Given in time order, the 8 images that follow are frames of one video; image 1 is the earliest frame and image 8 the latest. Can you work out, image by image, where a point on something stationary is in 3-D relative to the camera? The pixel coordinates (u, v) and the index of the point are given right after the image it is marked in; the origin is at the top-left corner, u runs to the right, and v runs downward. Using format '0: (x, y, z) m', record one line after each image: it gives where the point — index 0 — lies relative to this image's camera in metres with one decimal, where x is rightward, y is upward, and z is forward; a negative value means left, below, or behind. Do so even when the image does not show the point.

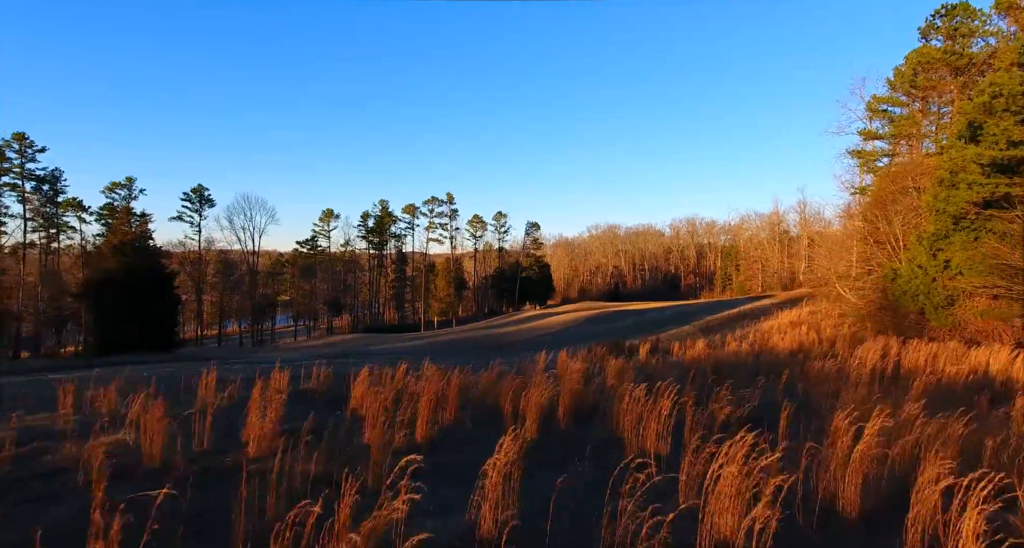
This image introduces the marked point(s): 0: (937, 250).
0: (+13.0, +0.8, +17.5) m
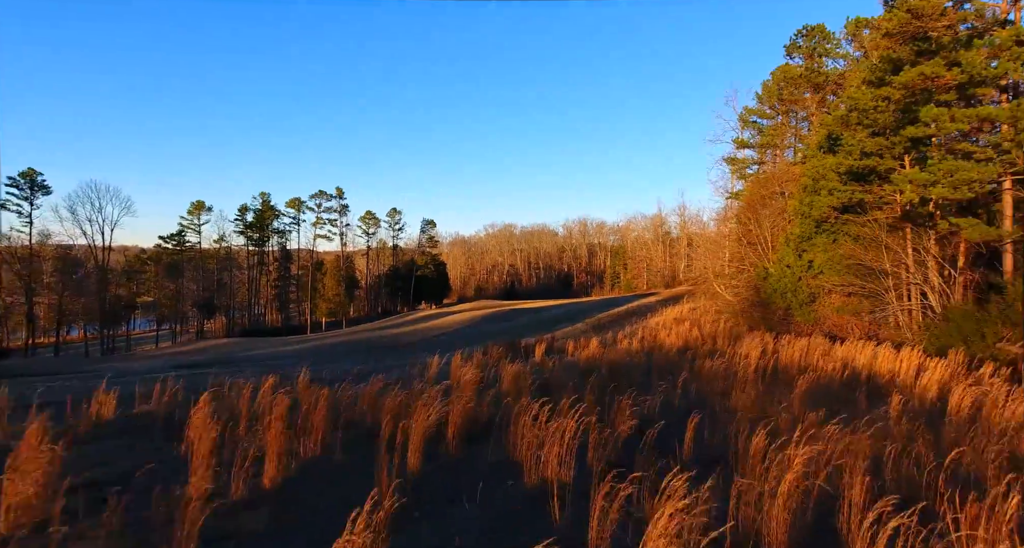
0: (+9.5, +0.8, +18.7) m
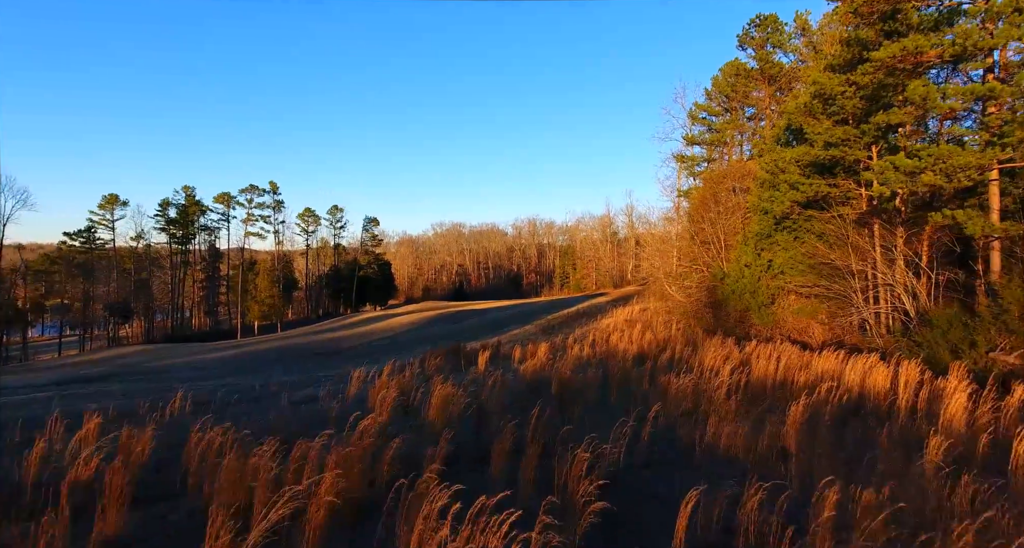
0: (+7.7, +0.8, +17.6) m
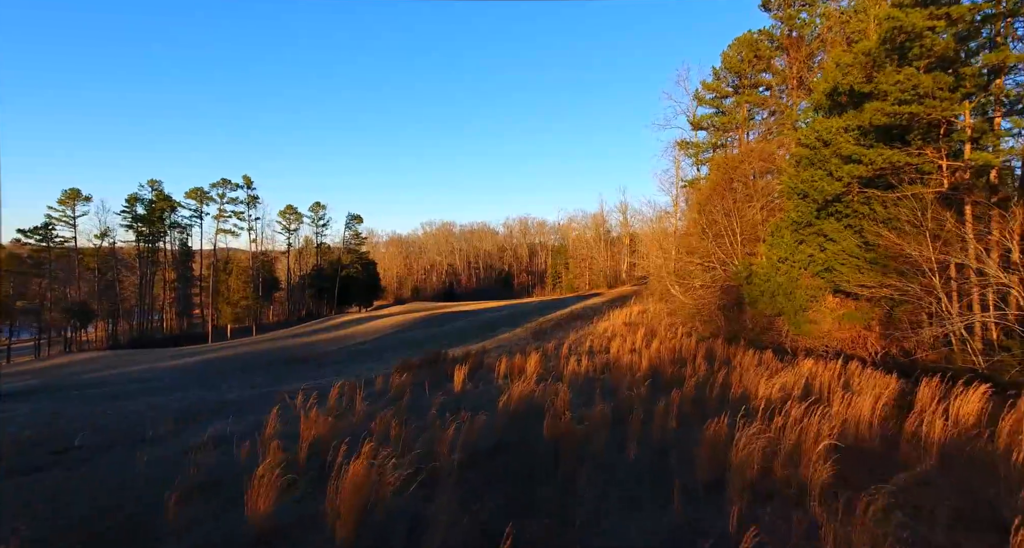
0: (+7.2, +0.9, +14.3) m
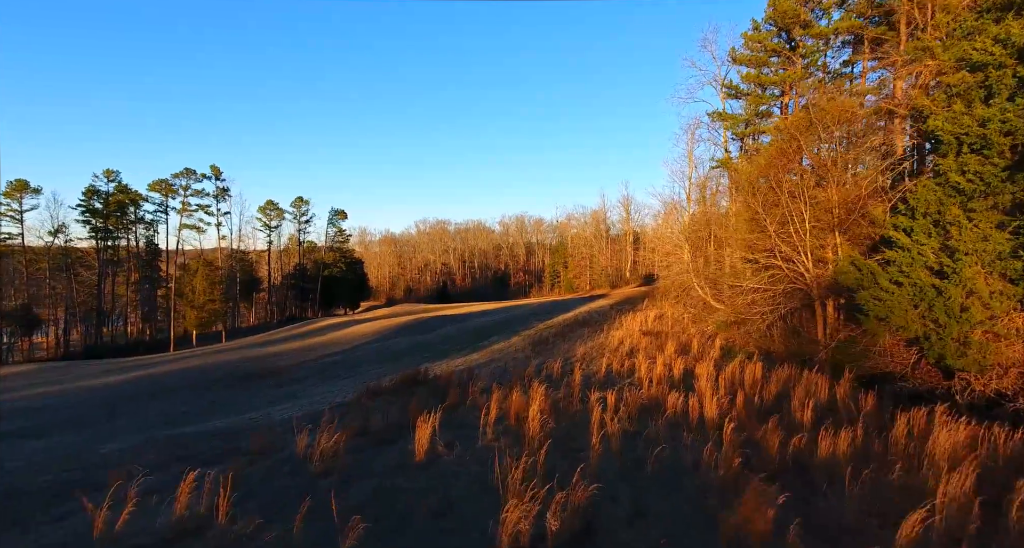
0: (+7.1, +0.9, +8.9) m
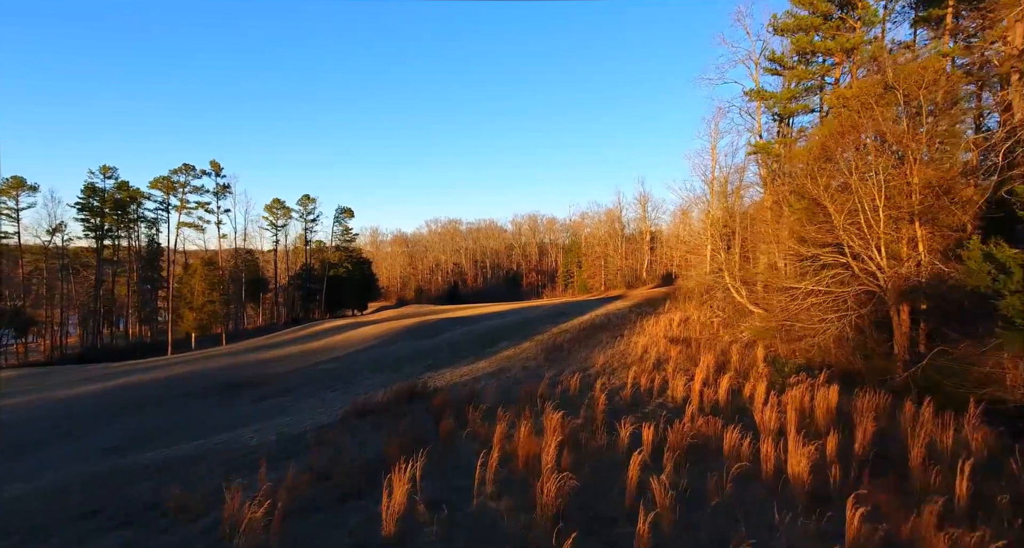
0: (+7.1, +0.9, +6.1) m
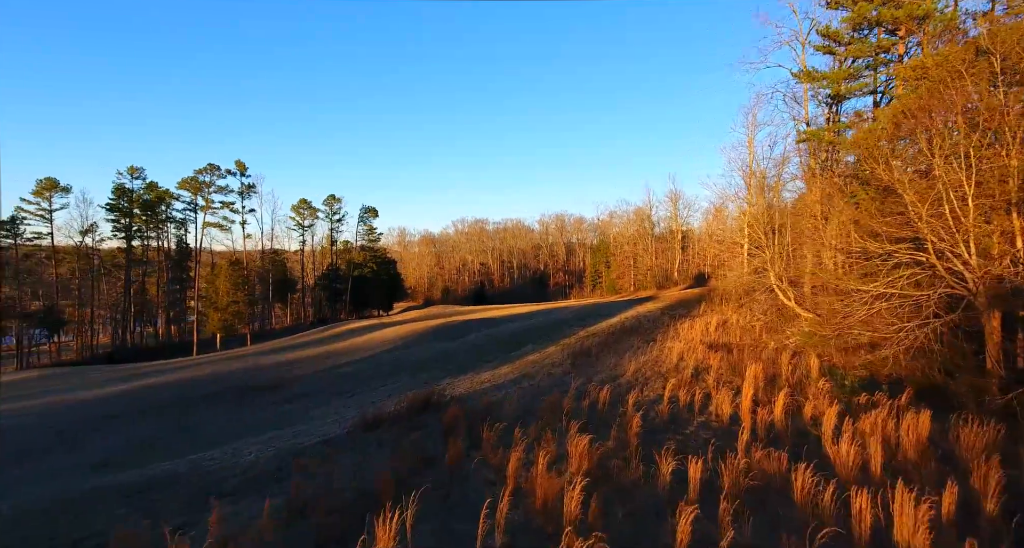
0: (+7.2, +0.9, +4.1) m
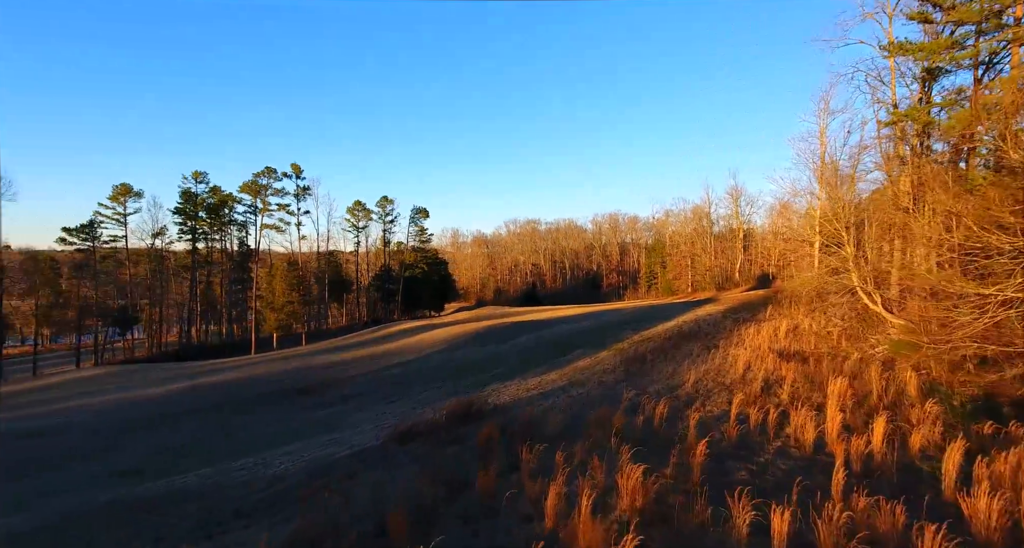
0: (+7.2, +0.9, +2.1) m
